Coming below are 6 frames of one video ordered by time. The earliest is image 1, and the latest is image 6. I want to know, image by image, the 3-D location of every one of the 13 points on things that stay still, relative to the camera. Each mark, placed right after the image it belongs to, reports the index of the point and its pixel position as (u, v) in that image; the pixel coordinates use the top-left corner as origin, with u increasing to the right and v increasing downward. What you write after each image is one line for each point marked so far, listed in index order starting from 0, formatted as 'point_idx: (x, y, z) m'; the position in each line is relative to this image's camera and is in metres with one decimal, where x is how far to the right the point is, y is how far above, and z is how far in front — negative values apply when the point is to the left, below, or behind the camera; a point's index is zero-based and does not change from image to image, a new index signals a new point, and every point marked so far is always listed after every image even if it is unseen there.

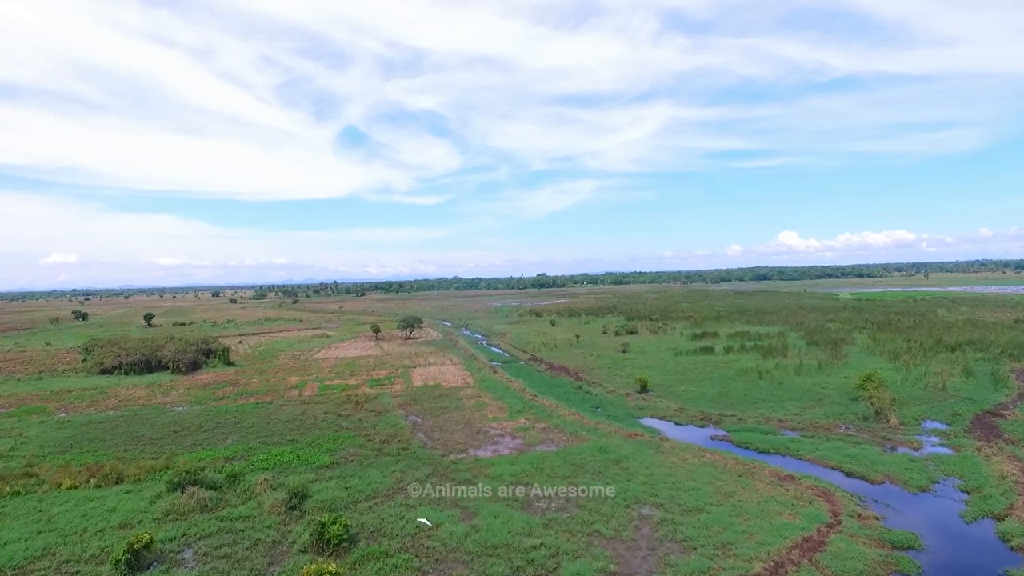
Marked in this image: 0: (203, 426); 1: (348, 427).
0: (-8.9, -4.0, +19.7) m
1: (-4.5, -3.8, +18.8) m
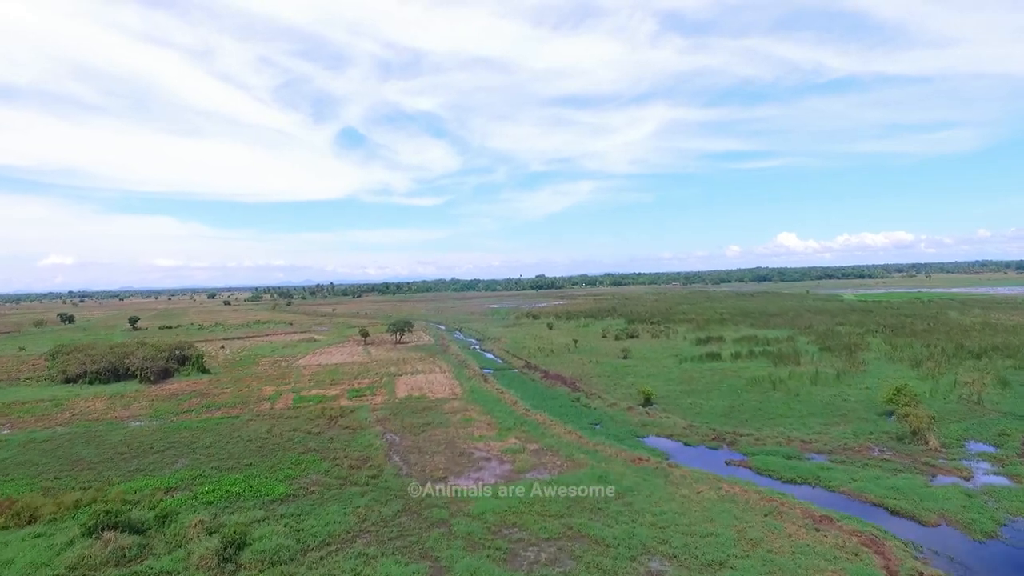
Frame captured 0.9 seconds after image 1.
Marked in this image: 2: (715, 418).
0: (-9.2, -4.0, +17.5) m
1: (-4.8, -3.9, +16.7) m
2: (+5.5, -3.5, +18.7) m
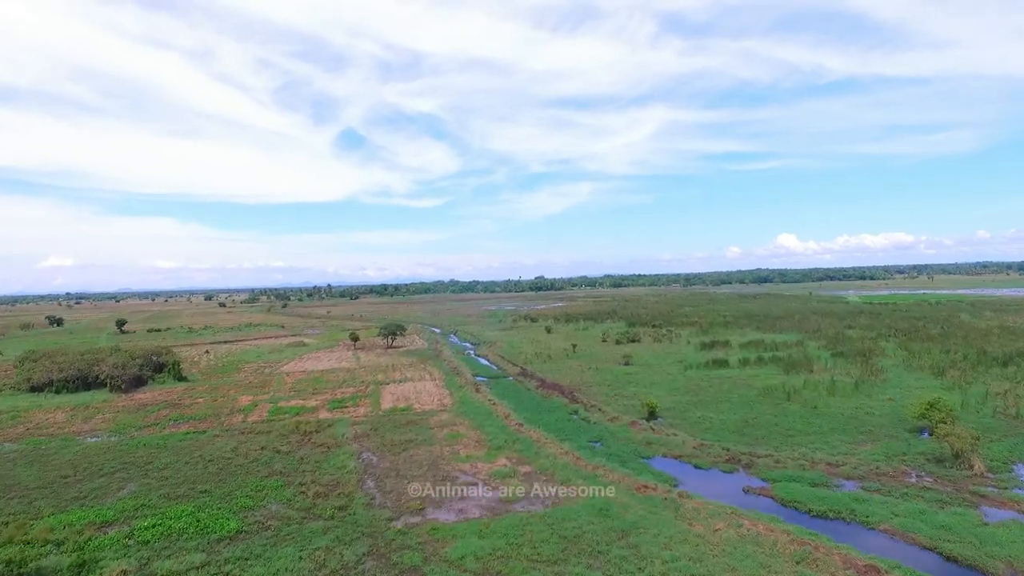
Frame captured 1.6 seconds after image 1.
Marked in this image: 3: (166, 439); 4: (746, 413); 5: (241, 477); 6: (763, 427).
0: (-9.4, -4.1, +15.8) m
1: (-5.0, -4.0, +14.9) m
2: (+5.3, -3.6, +16.9) m
3: (-9.5, -4.2, +18.9) m
4: (+6.7, -3.6, +19.5) m
5: (-5.8, -4.0, +14.6) m
6: (+6.4, -3.6, +17.5) m
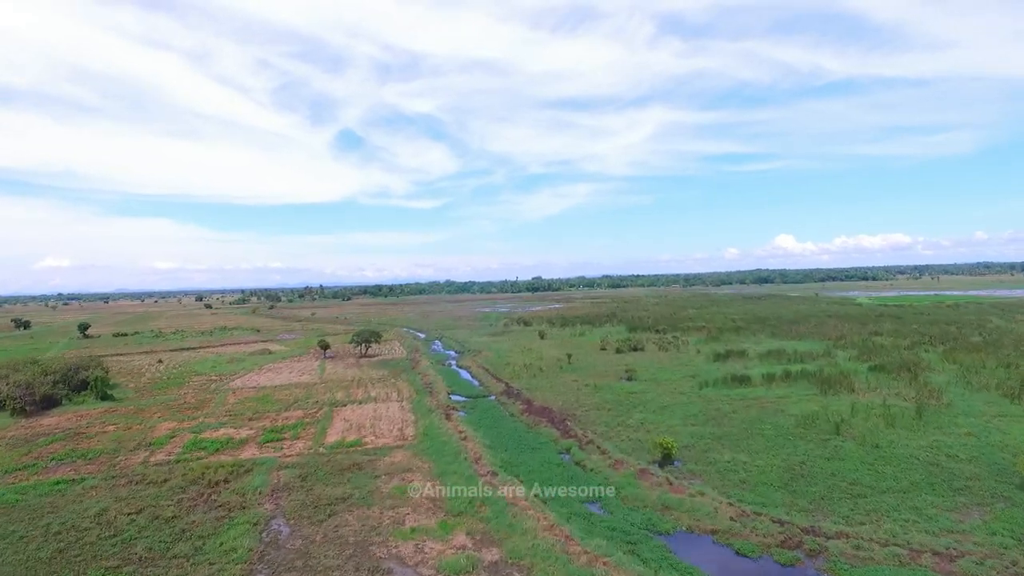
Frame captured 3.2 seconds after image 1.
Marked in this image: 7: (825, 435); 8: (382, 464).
0: (-10.0, -4.2, +11.2) m
1: (-5.6, -4.1, +10.4) m
2: (+4.7, -3.7, +12.4) m
3: (-10.1, -4.2, +14.3) m
4: (+6.1, -3.6, +15.0) m
5: (-6.4, -4.1, +10.1) m
6: (+5.8, -3.6, +13.0) m
7: (+7.6, -3.6, +16.6) m
8: (-3.0, -4.0, +15.6) m
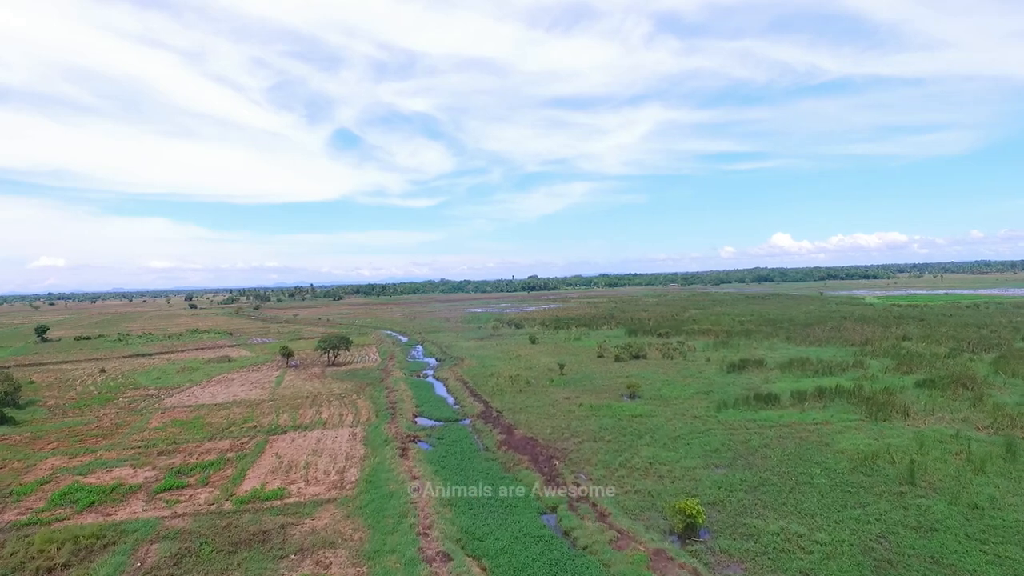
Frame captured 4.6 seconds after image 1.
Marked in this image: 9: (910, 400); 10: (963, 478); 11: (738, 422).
0: (-10.6, -4.3, +7.0) m
1: (-6.2, -4.1, +6.2) m
2: (+4.1, -3.7, +8.2) m
3: (-10.7, -4.3, +10.1) m
4: (+5.5, -3.7, +10.8) m
5: (-7.0, -4.2, +5.9) m
6: (+5.2, -3.7, +8.8) m
7: (+7.0, -3.6, +12.4) m
8: (-3.5, -4.0, +11.4) m
9: (+11.6, -3.2, +20.0) m
10: (+8.4, -3.5, +12.8) m
11: (+6.1, -3.6, +18.3) m
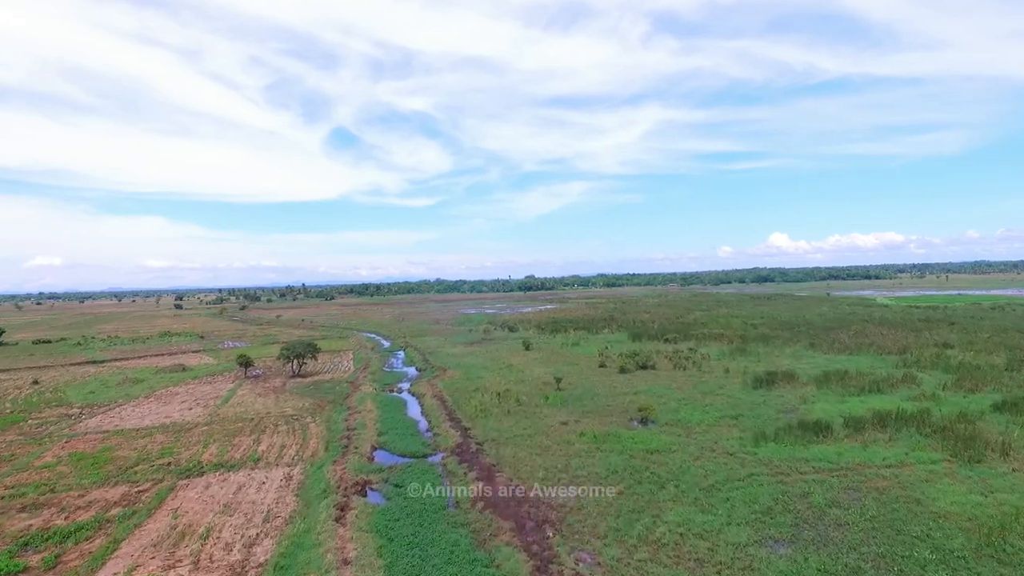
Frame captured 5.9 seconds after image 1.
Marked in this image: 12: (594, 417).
0: (-10.9, -4.3, +2.7) m
1: (-6.5, -4.2, +1.9) m
2: (+3.8, -3.8, +4.0) m
3: (-11.1, -4.3, +5.8) m
4: (+5.1, -3.7, +6.6) m
5: (-7.3, -4.2, +1.6) m
6: (+4.9, -3.7, +4.6) m
7: (+6.6, -3.6, +8.2) m
8: (-3.9, -4.1, +7.1) m
9: (+11.2, -3.3, +15.8) m
10: (+8.0, -3.5, +8.6) m
11: (+5.7, -3.6, +14.1) m
12: (+2.4, -3.6, +19.3) m
